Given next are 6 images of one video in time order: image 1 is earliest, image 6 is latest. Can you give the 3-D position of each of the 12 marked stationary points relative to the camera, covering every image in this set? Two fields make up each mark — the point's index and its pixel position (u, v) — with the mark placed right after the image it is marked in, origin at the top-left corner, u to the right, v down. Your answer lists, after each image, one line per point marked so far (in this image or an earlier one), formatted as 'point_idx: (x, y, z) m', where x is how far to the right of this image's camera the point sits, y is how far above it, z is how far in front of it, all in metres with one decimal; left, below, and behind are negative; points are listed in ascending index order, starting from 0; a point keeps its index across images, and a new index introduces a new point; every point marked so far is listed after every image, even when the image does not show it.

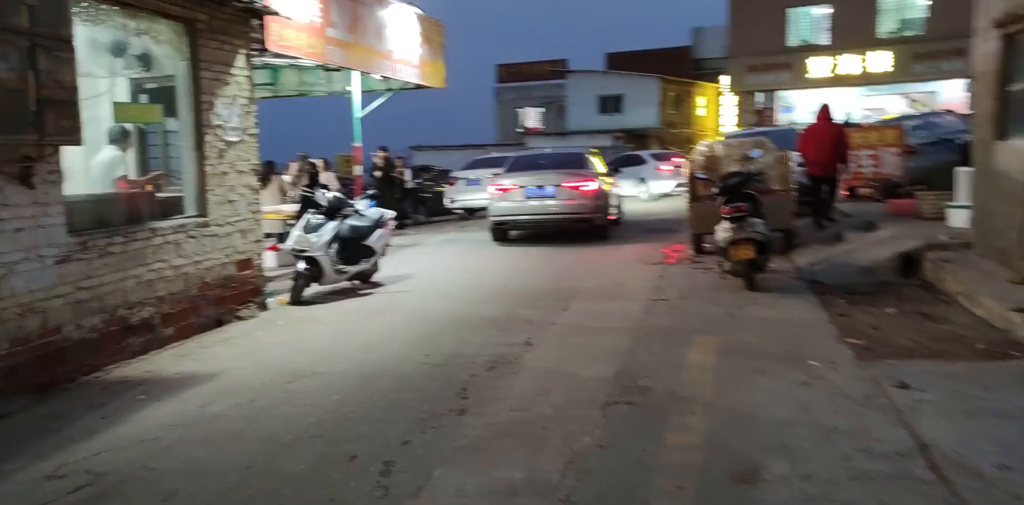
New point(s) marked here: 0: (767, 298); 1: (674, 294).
0: (+2.4, -0.4, +8.3) m
1: (+1.6, -0.4, +8.9) m
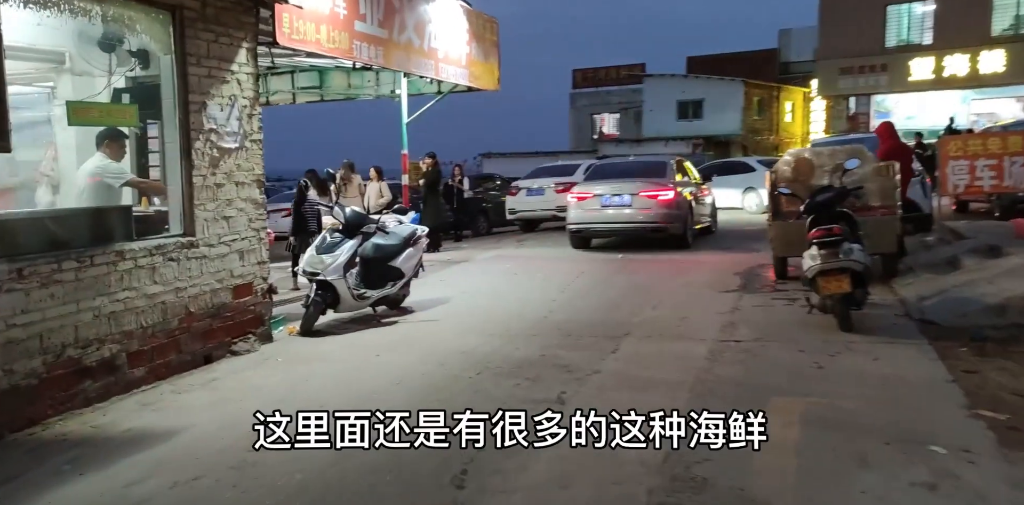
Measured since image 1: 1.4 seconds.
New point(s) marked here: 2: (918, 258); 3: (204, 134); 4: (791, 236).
0: (+2.7, -0.7, +6.7) m
1: (+2.0, -0.7, +7.4) m
2: (+4.6, -0.1, +9.9) m
3: (-2.5, +0.9, +7.0) m
4: (+3.0, +0.2, +9.5) m
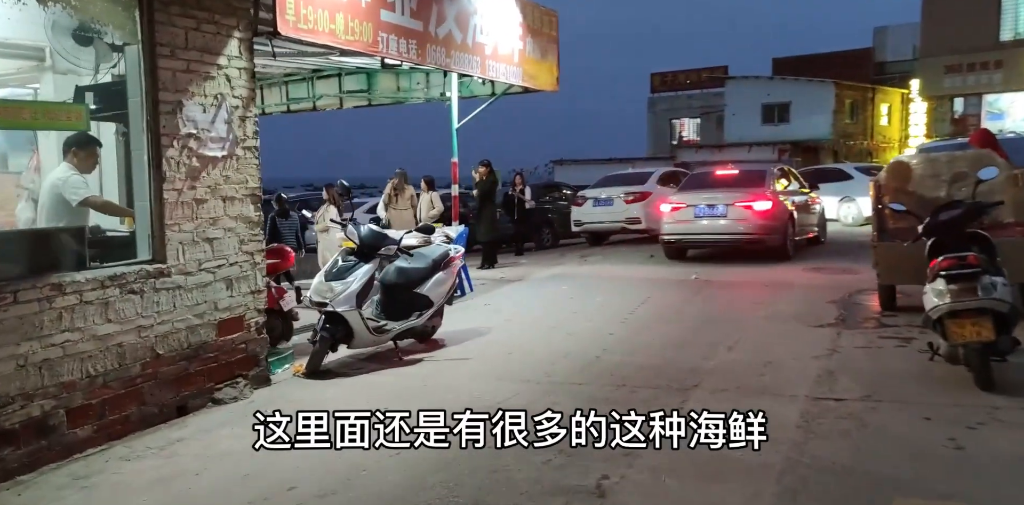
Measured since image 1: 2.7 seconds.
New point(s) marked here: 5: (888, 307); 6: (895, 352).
0: (+2.9, -0.9, +5.1) m
1: (+2.2, -0.9, +5.8) m
2: (+5.0, -0.3, +8.0) m
3: (-2.2, +0.8, +5.8) m
4: (+3.5, -0.1, +7.8) m
5: (+3.5, -0.5, +8.2) m
6: (+2.9, -0.7, +6.7) m
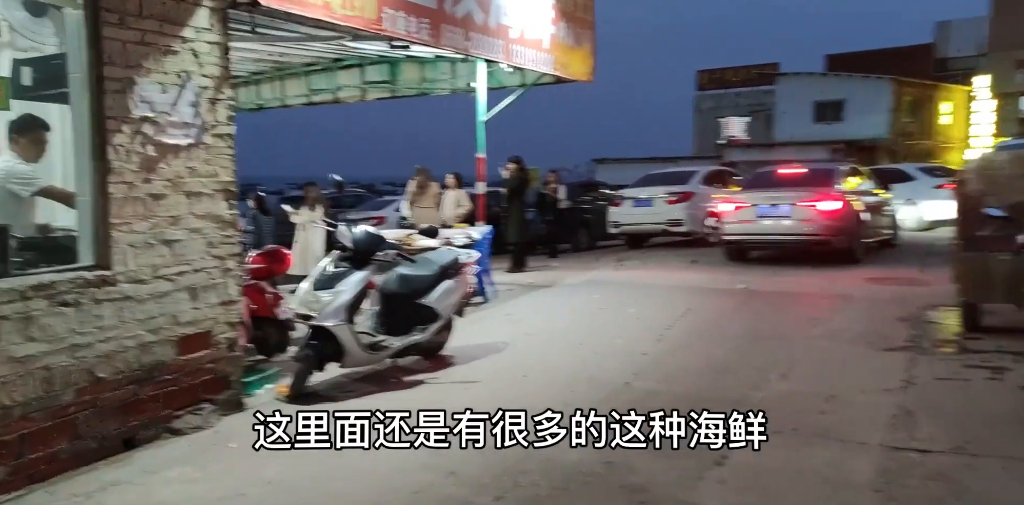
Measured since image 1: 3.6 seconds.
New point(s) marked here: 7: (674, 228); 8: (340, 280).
0: (+2.9, -1.0, +3.9) m
1: (+2.3, -1.0, +4.7) m
2: (+5.2, -0.4, +6.8) m
3: (-2.2, +0.7, +5.0) m
4: (+3.6, -0.2, +6.6) m
5: (+3.7, -0.6, +7.1) m
6: (+3.0, -0.8, +5.5) m
7: (+2.8, +0.4, +15.3) m
8: (-1.2, -0.2, +6.1) m
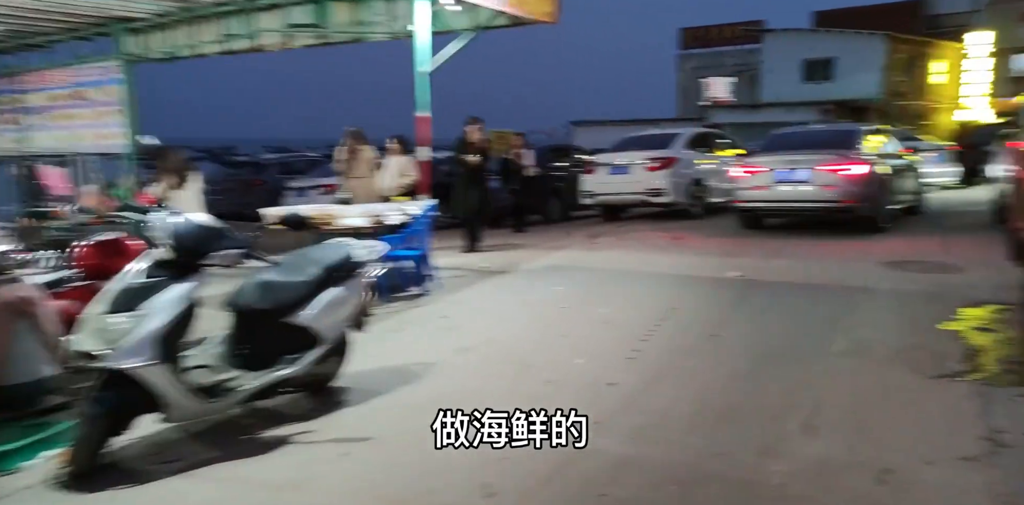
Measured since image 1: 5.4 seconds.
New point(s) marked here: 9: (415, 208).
0: (+2.5, -1.1, +2.0) m
1: (+1.8, -1.0, +2.7) m
2: (+4.7, -0.4, +4.9) m
3: (-2.6, +0.7, +2.8) m
4: (+3.1, -0.1, +4.7) m
5: (+3.2, -0.6, +5.1) m
6: (+2.6, -0.9, +3.6) m
7: (+2.1, +0.8, +13.3) m
8: (-1.7, -0.2, +4.1) m
9: (-1.0, +0.5, +9.0) m
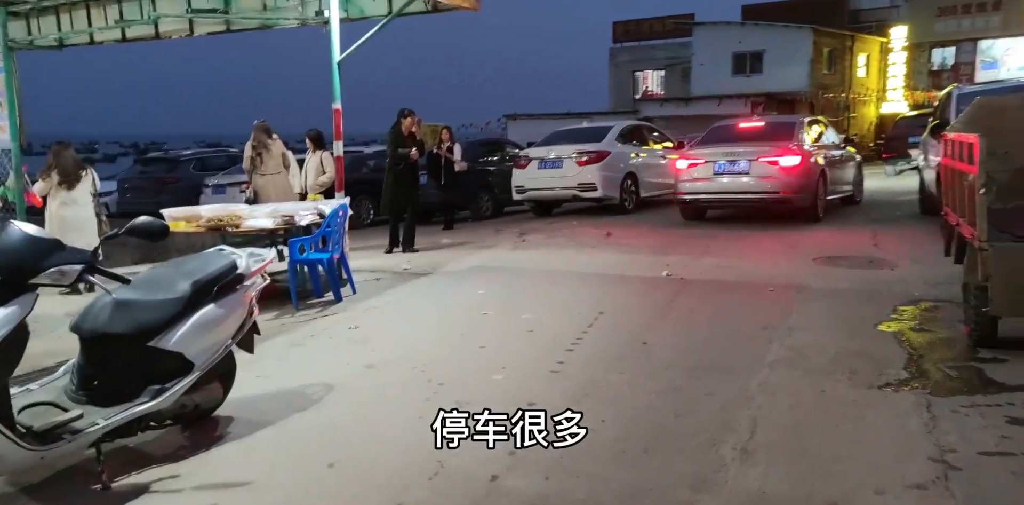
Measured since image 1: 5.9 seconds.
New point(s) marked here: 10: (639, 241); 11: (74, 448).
0: (+2.2, -1.1, +1.6) m
1: (+1.5, -1.1, +2.3) m
2: (+4.2, -0.4, +4.6) m
3: (-2.9, +0.6, +2.1) m
4: (+2.7, -0.1, +4.3) m
5: (+2.7, -0.6, +4.8) m
6: (+2.2, -0.9, +3.2) m
7: (+1.1, +0.9, +12.8) m
8: (-2.1, -0.3, +3.4) m
9: (-1.8, +0.4, +8.3) m
10: (+1.5, +0.1, +10.5) m
11: (-1.9, -0.8, +3.6) m
